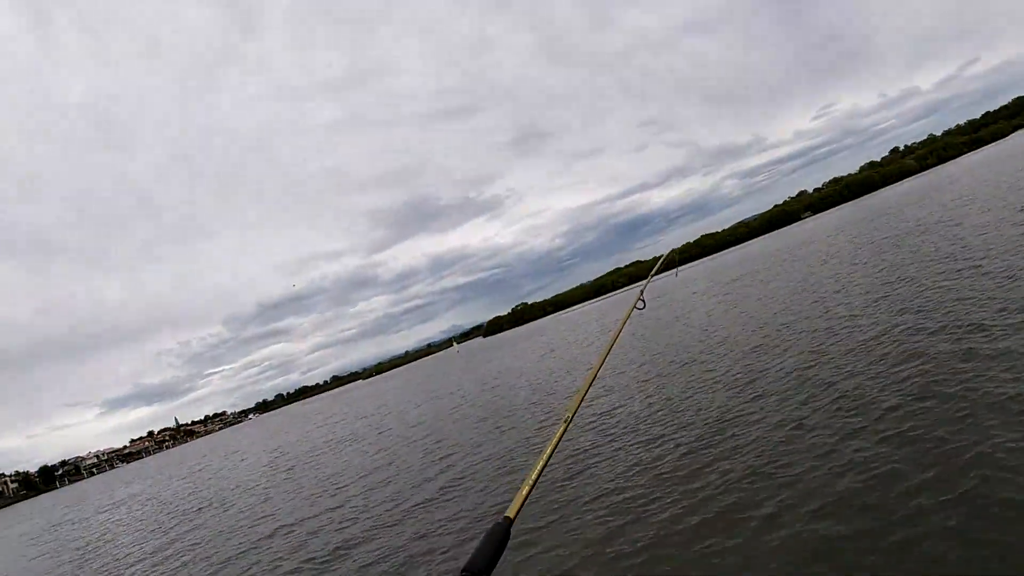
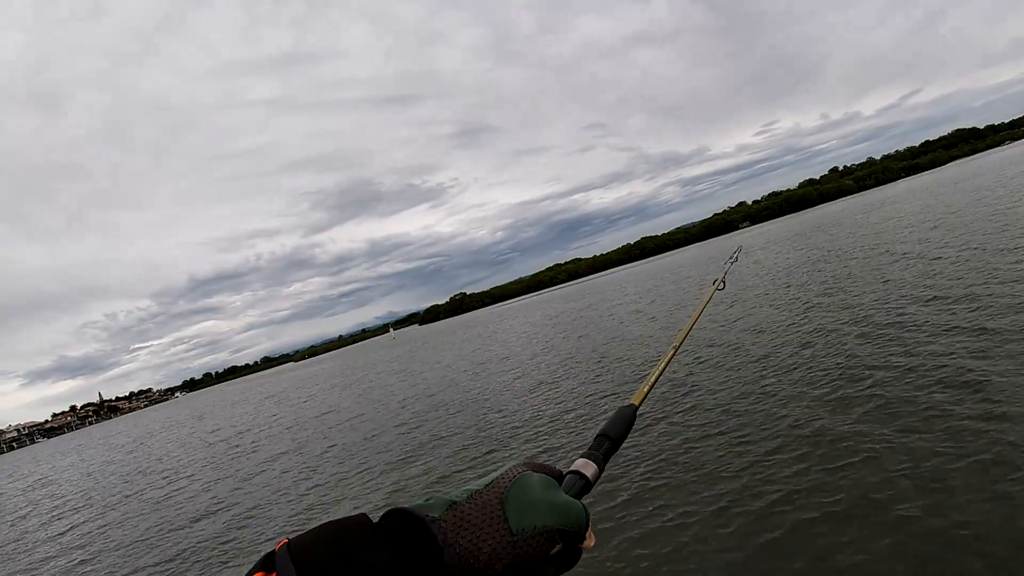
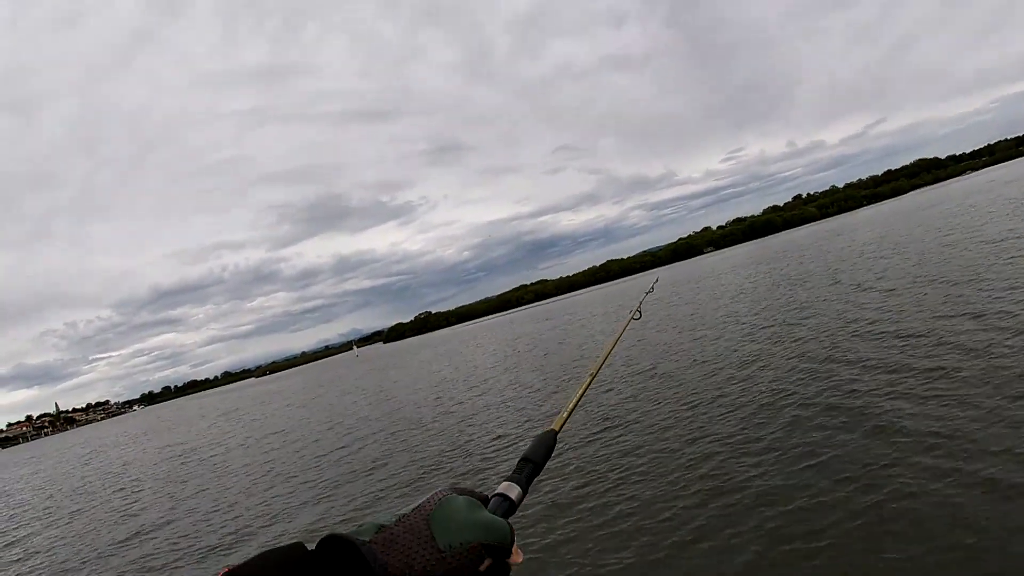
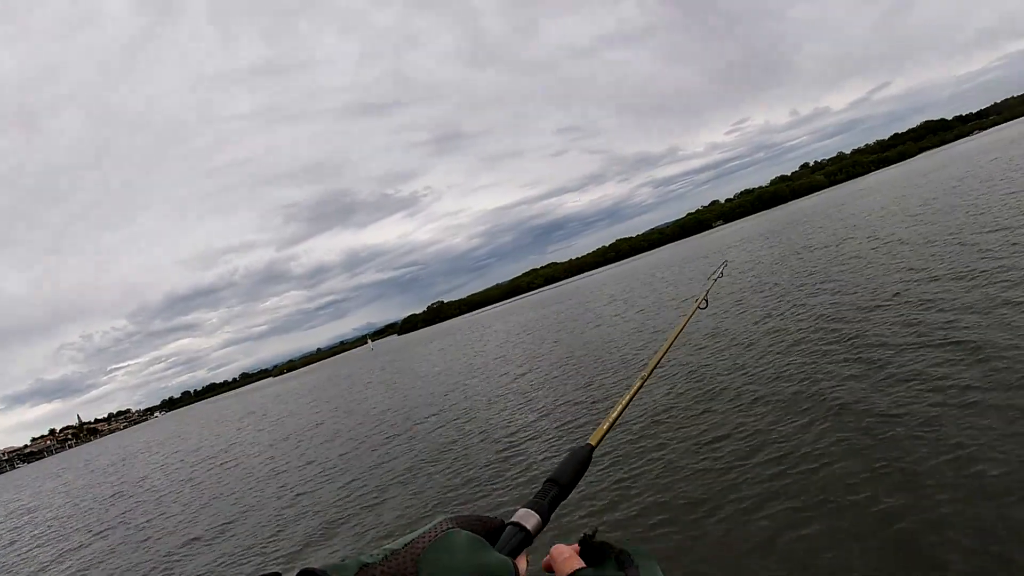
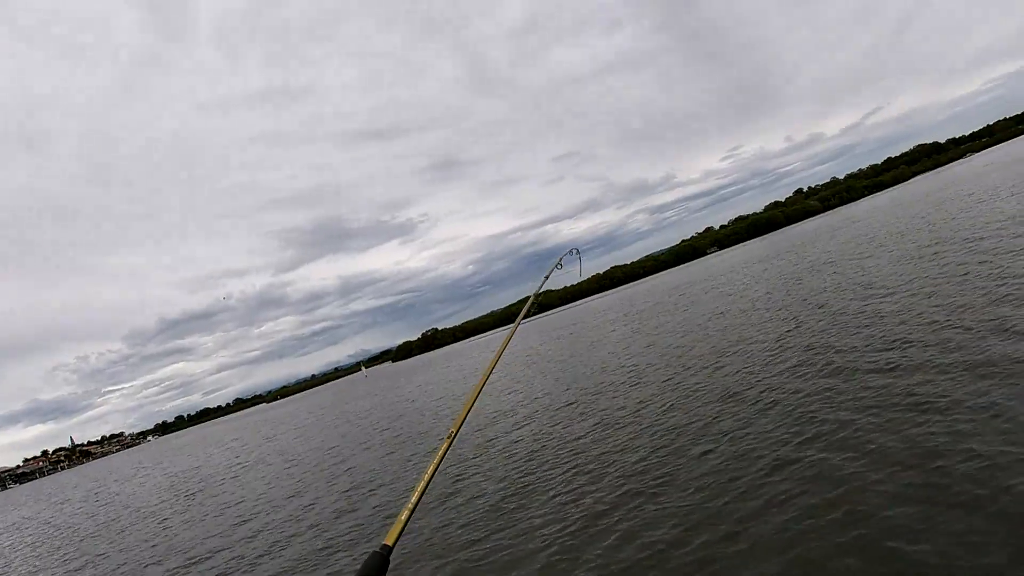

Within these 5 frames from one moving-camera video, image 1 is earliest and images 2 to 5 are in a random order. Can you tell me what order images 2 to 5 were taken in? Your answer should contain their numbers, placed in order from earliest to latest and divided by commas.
5, 3, 2, 4
